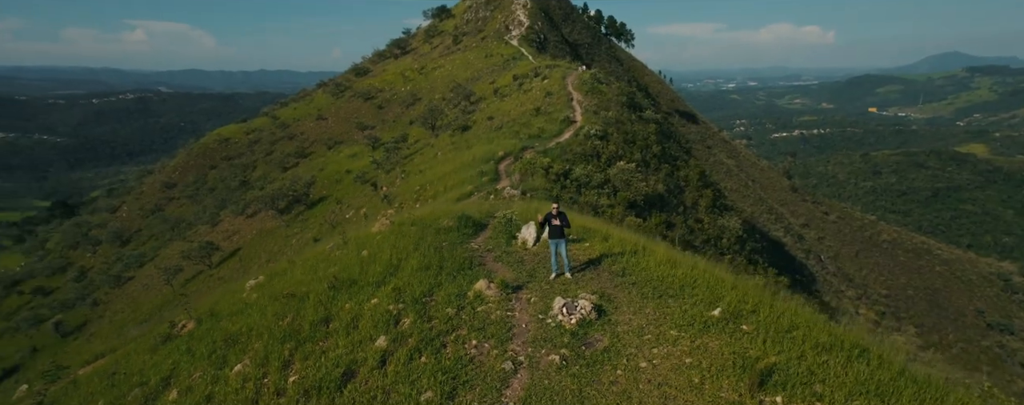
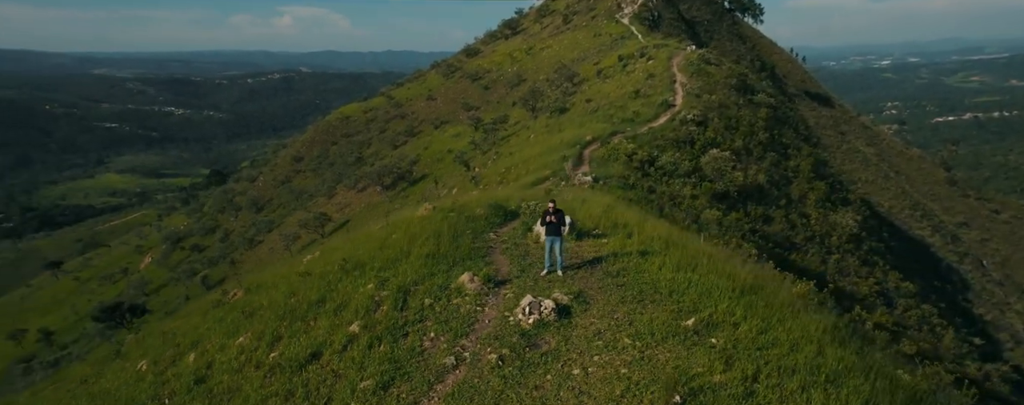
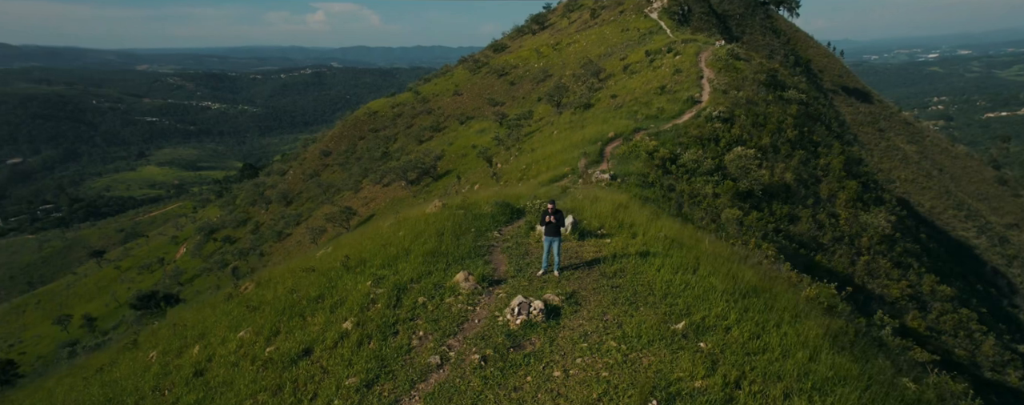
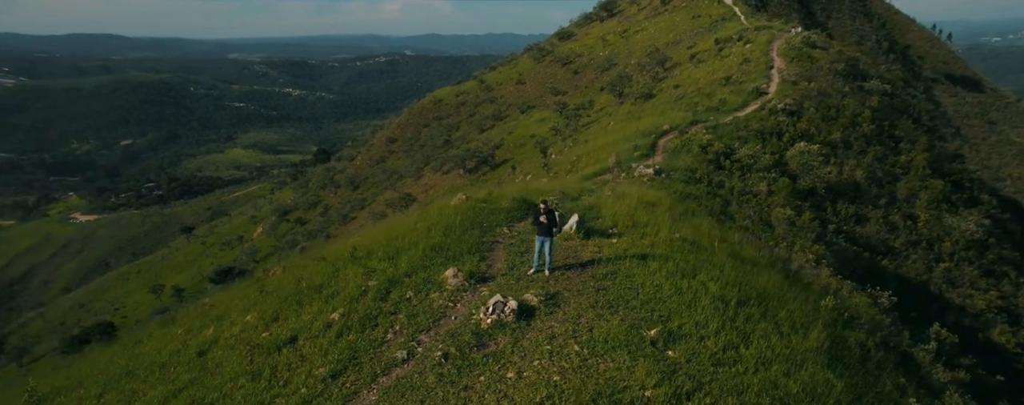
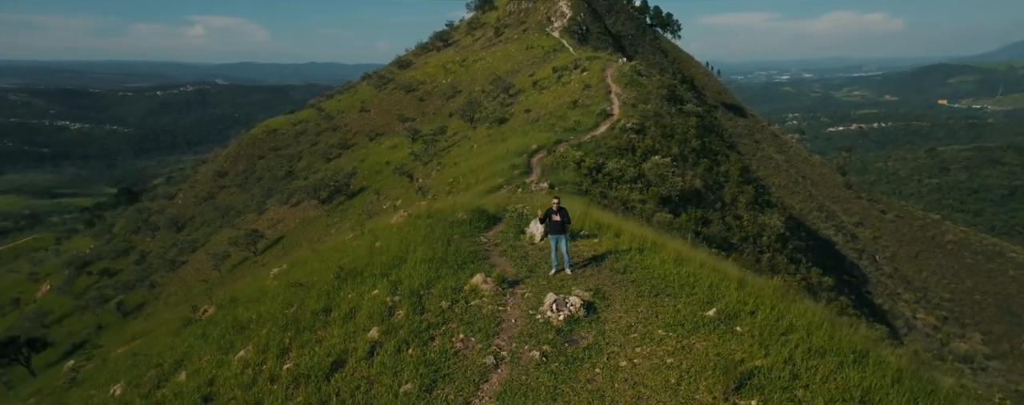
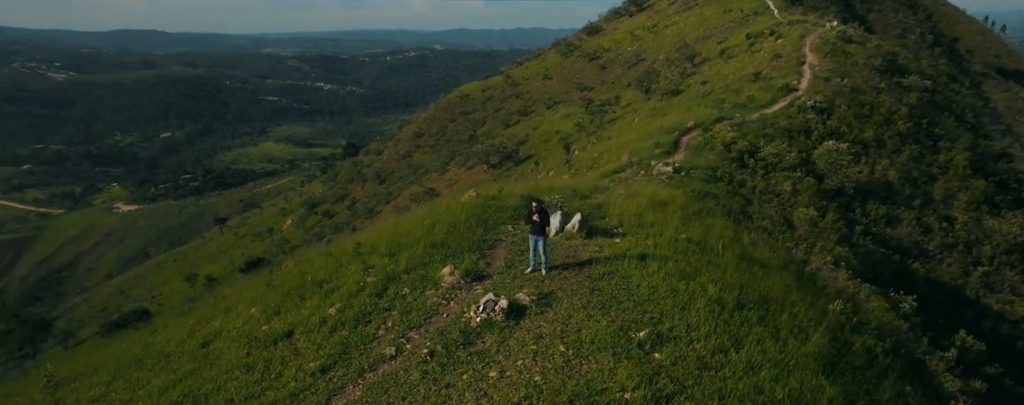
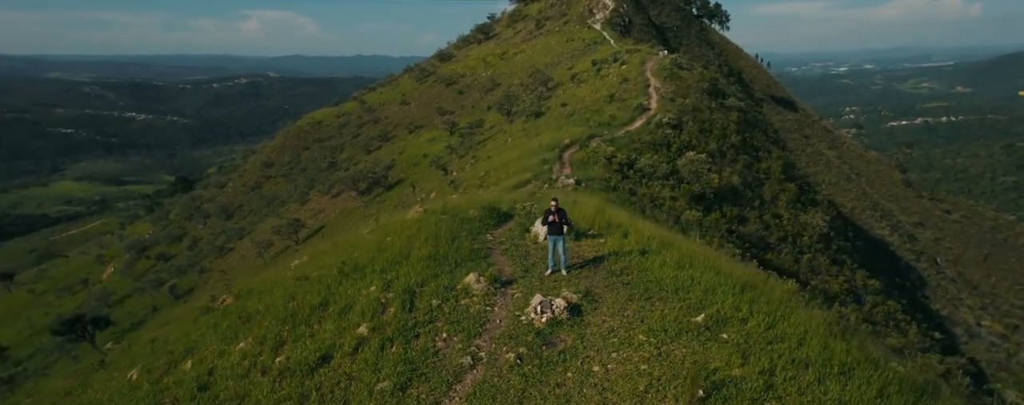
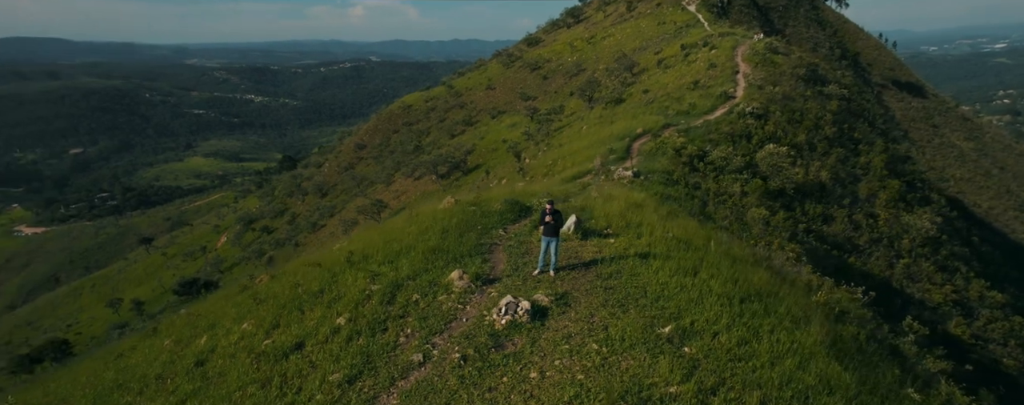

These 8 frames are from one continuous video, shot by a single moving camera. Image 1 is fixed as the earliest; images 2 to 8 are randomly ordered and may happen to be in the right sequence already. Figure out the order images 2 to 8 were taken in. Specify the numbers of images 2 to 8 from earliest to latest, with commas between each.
5, 7, 2, 3, 8, 4, 6
